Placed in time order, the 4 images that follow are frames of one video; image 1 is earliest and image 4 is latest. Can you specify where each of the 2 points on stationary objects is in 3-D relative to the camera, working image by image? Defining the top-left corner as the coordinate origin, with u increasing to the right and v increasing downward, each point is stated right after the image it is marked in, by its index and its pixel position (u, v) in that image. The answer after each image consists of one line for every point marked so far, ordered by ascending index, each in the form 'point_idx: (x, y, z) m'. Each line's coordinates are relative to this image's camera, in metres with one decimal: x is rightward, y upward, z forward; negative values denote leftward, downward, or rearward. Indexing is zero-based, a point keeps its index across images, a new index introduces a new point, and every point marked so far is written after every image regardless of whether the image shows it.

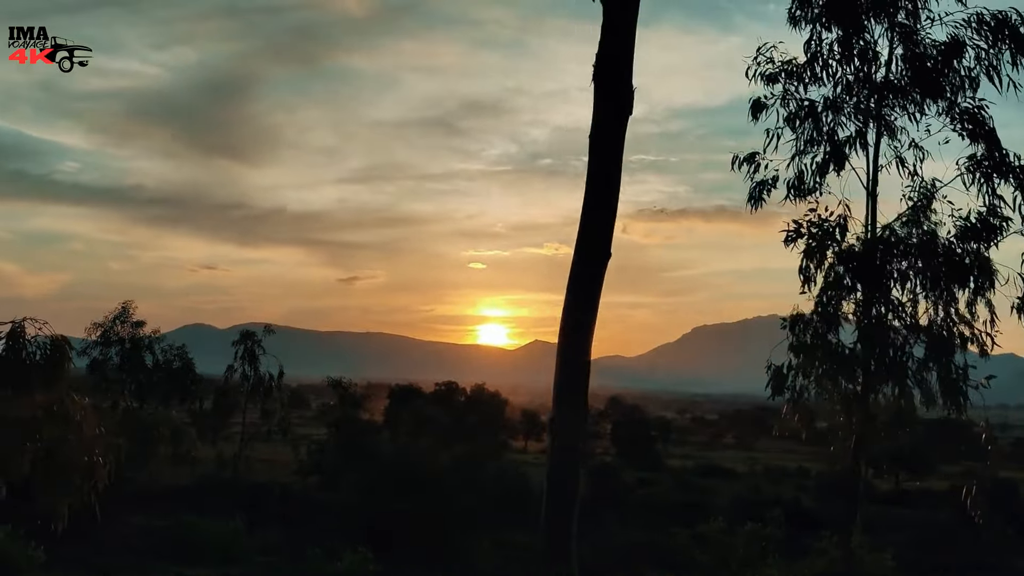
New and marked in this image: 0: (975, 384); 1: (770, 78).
0: (+5.1, -1.1, +10.2) m
1: (+3.0, +2.5, +11.0) m
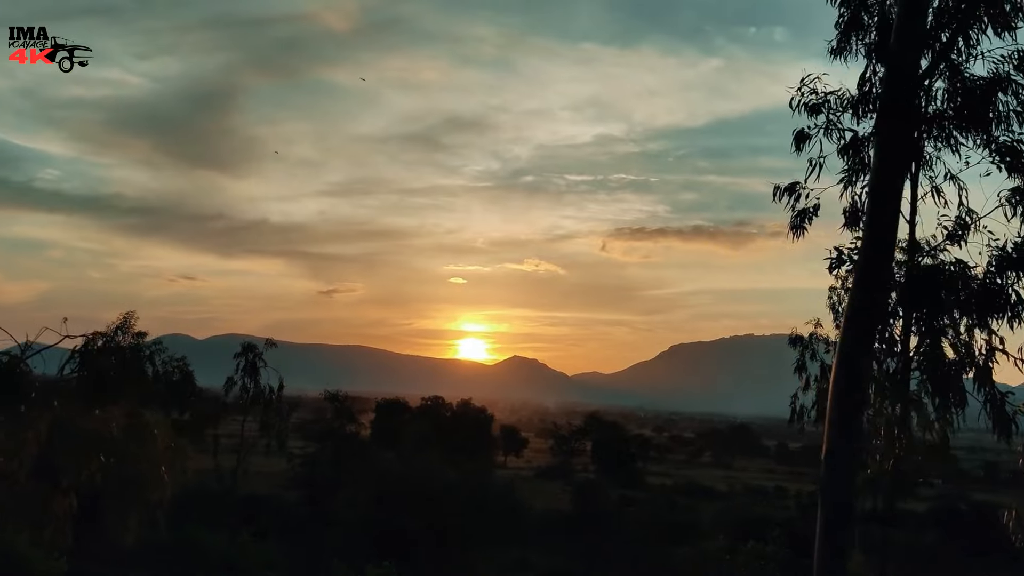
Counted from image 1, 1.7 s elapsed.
0: (+5.7, -1.4, +10.6) m
1: (+3.7, +2.2, +11.3) m
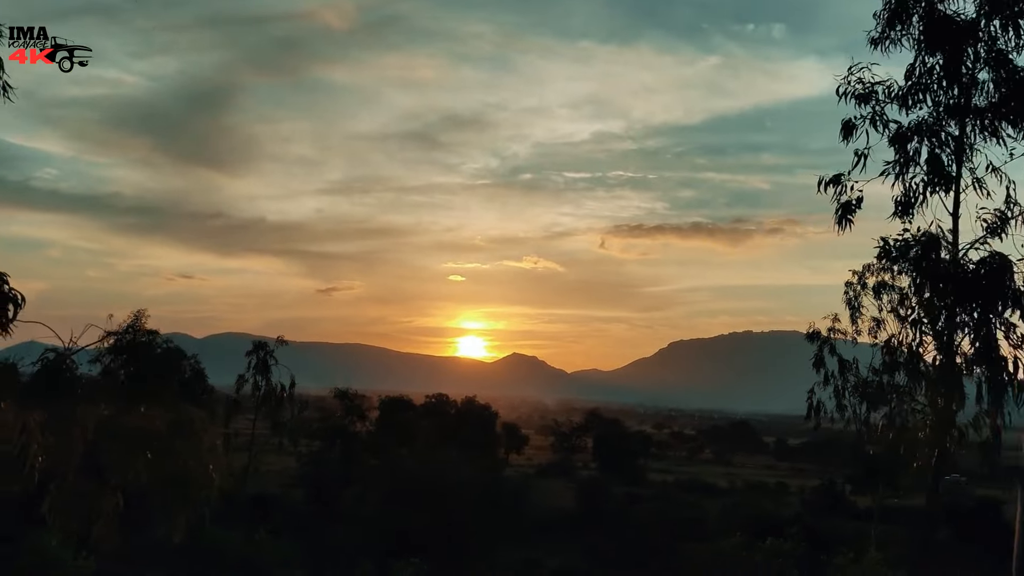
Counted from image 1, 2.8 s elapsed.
0: (+6.2, -1.3, +10.5) m
1: (+4.2, +2.2, +11.2) m
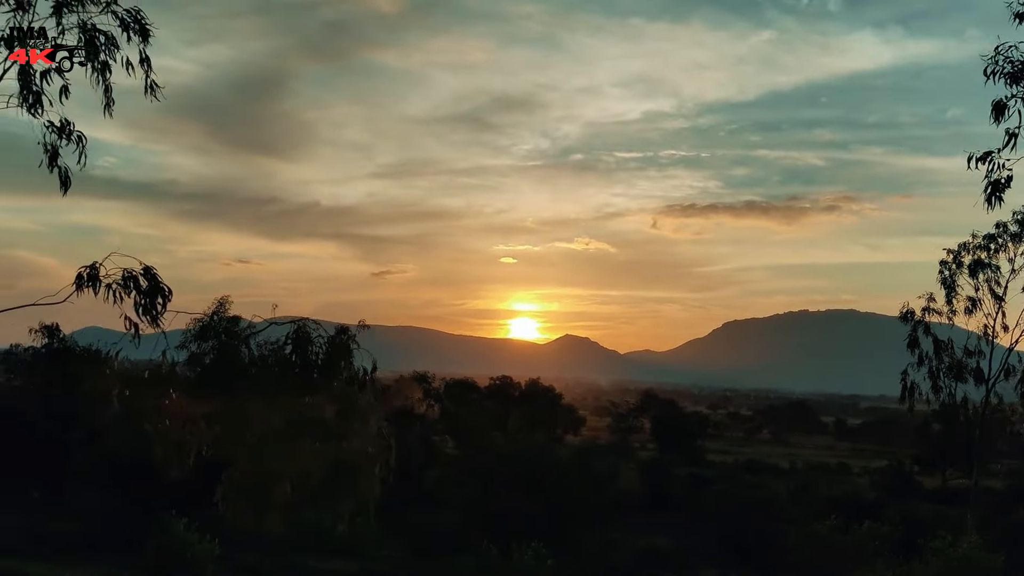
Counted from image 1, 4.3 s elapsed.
0: (+7.8, -1.1, +10.1) m
1: (+5.8, +2.5, +10.9) m
